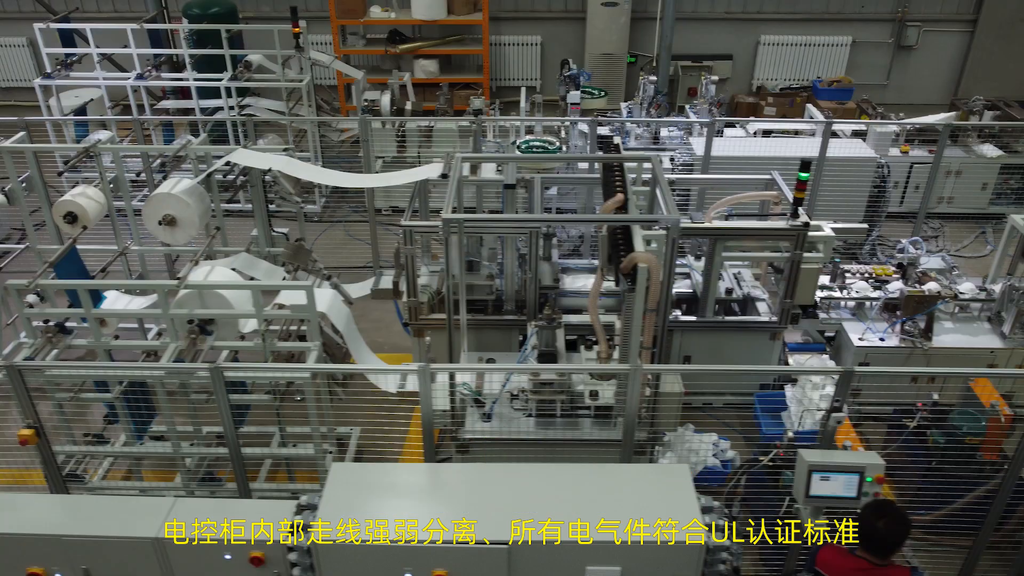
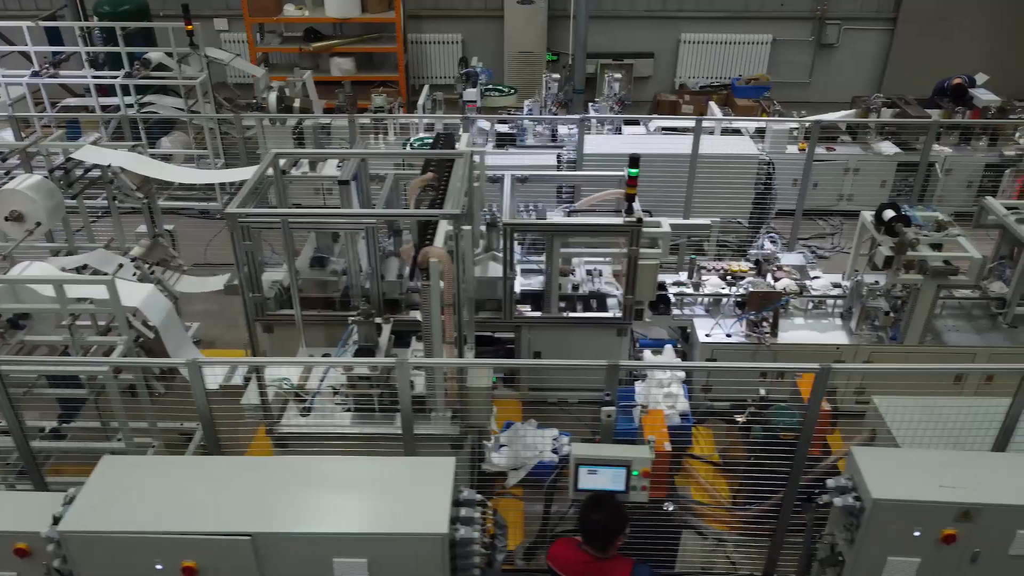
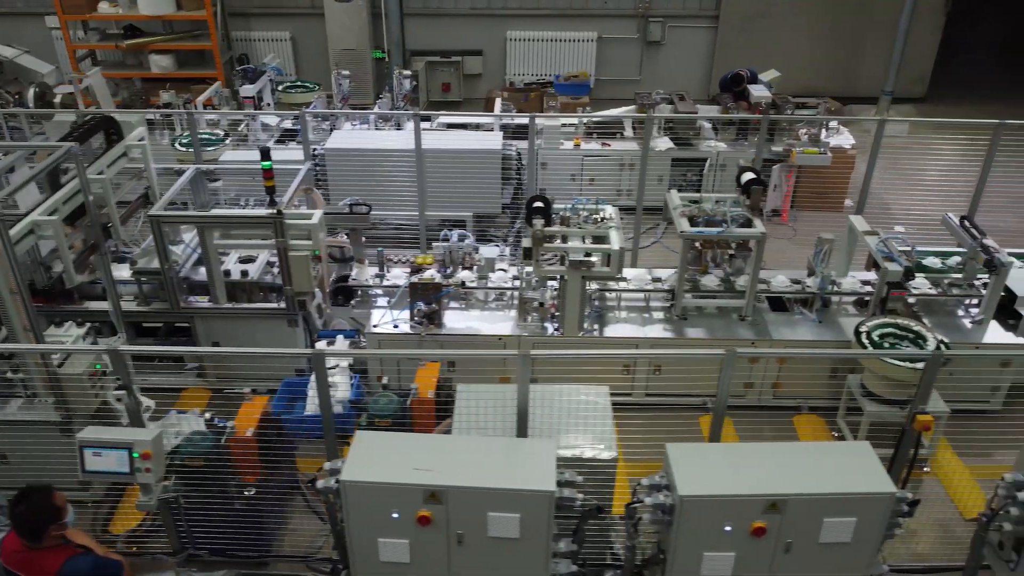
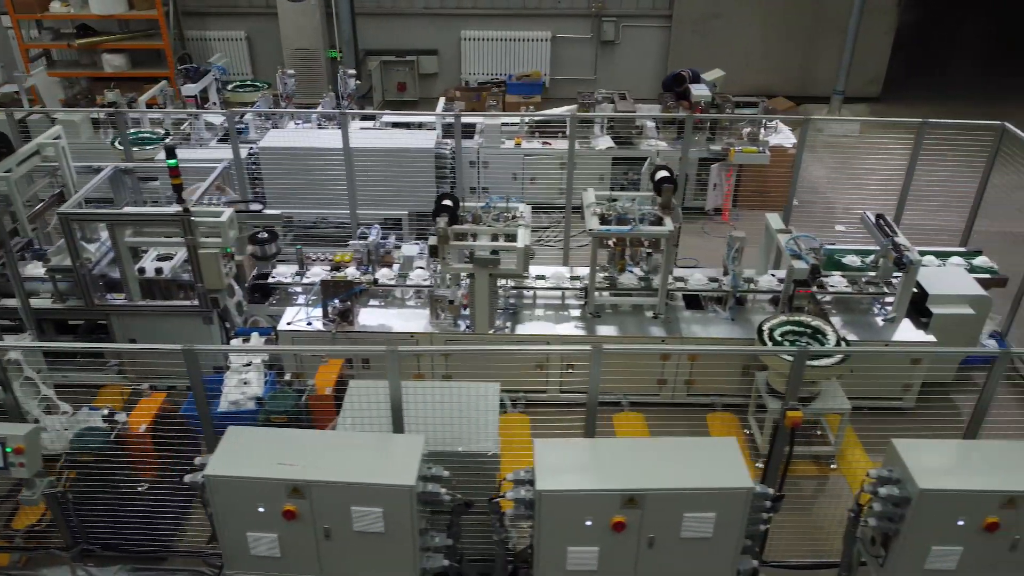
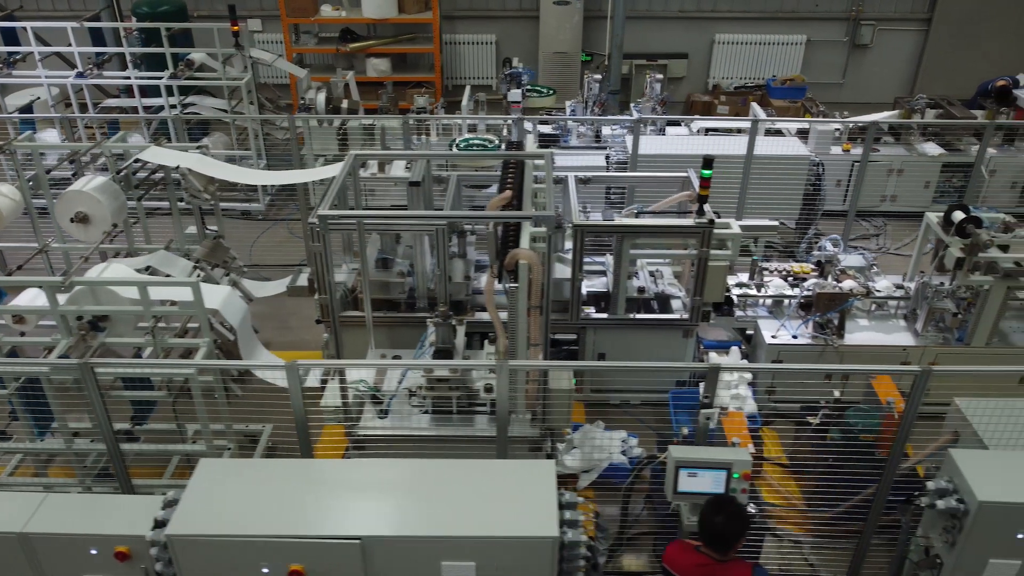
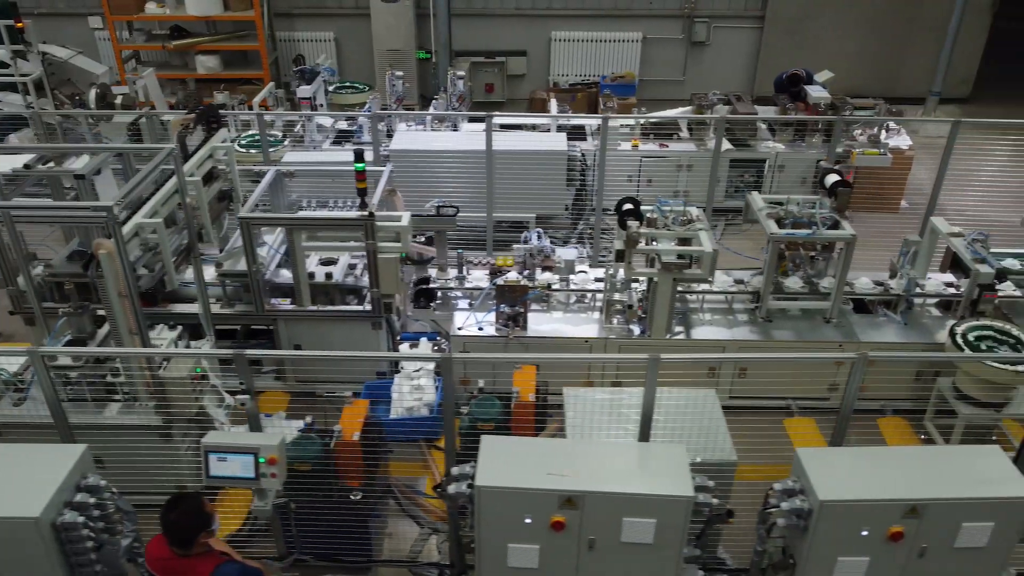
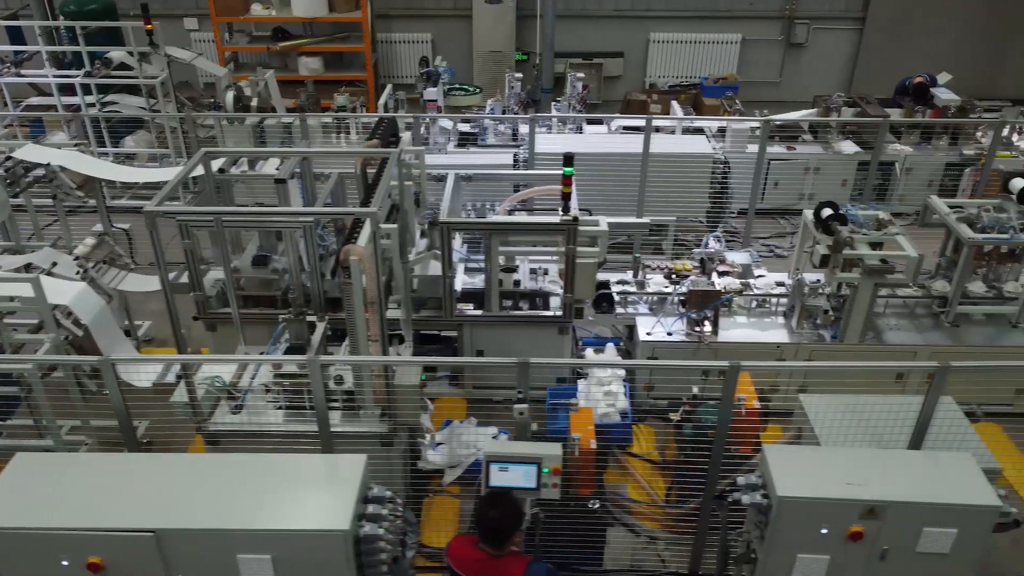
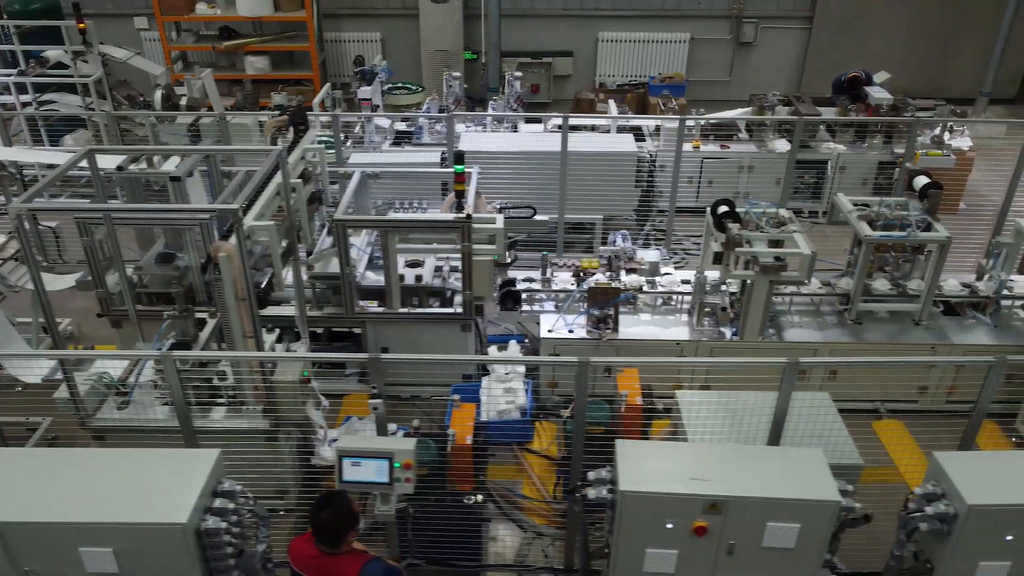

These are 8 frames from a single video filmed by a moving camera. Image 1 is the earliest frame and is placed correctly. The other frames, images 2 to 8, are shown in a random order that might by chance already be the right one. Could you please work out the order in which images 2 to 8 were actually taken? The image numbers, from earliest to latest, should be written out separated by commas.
5, 2, 7, 8, 6, 3, 4
